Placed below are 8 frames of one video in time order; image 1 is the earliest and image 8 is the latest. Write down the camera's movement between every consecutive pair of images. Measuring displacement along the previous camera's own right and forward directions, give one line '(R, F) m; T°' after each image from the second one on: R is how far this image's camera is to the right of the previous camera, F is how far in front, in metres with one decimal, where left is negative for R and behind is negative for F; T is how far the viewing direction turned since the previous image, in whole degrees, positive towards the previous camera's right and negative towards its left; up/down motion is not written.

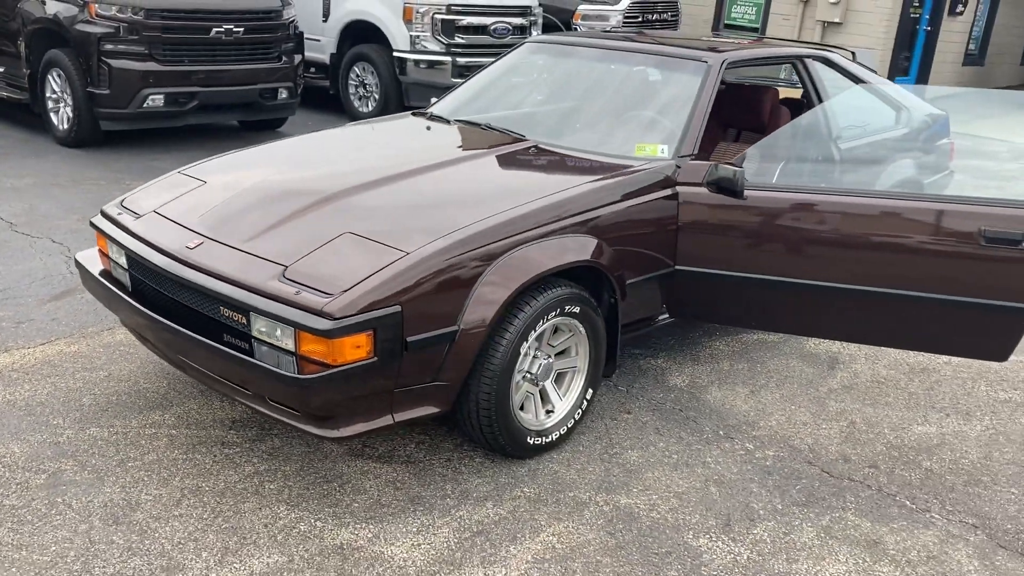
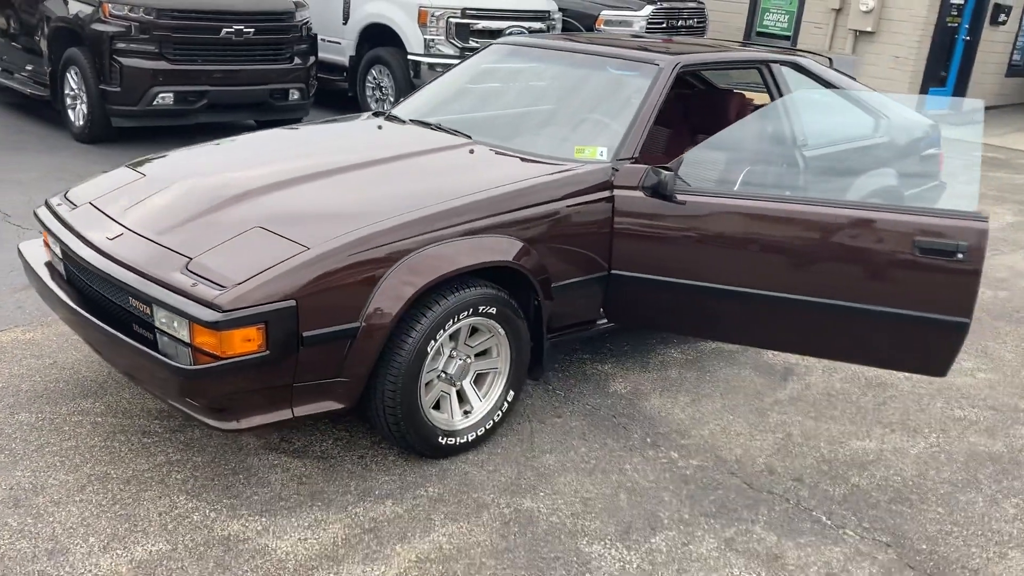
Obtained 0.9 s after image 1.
(+0.5, 0.0) m; -3°
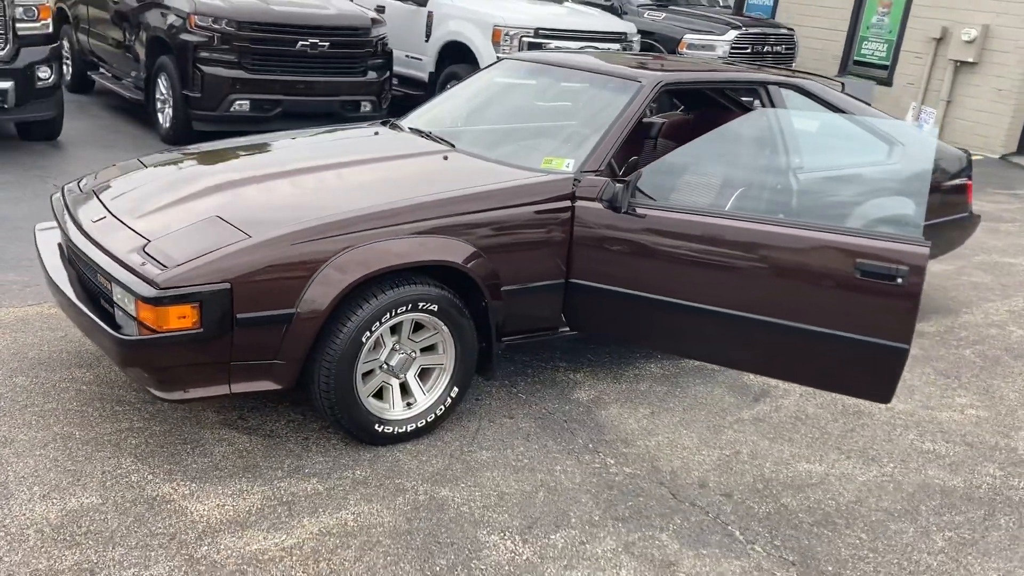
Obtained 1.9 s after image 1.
(+0.6, -0.1) m; -7°
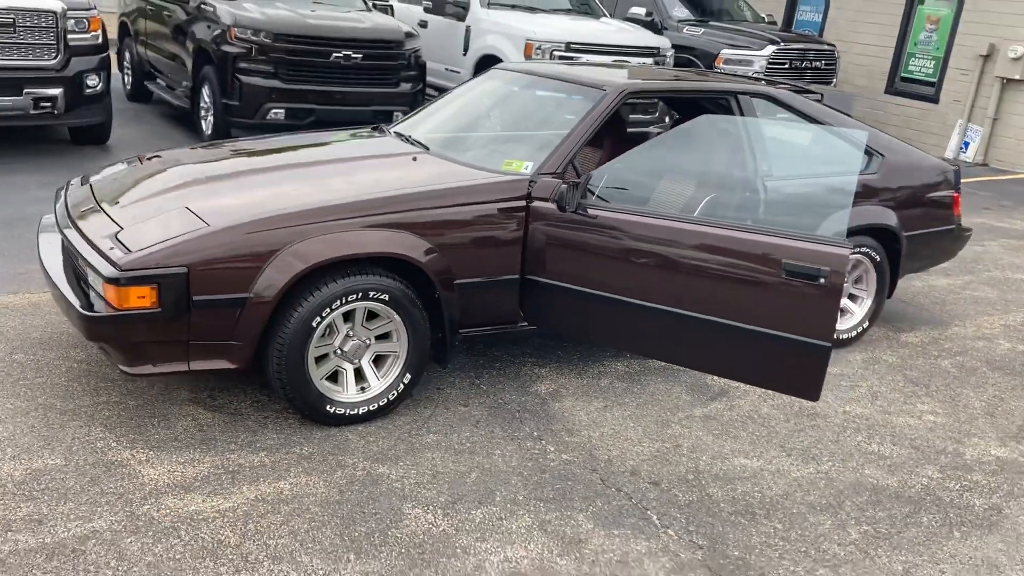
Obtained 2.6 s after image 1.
(+0.5, -0.2) m; -4°
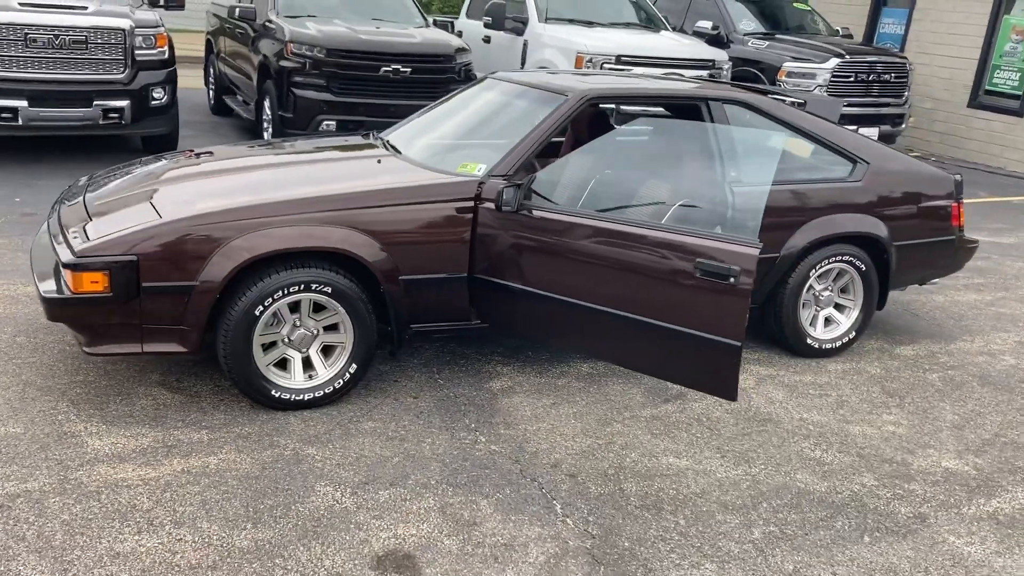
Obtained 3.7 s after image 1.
(+0.7, -0.1) m; -7°
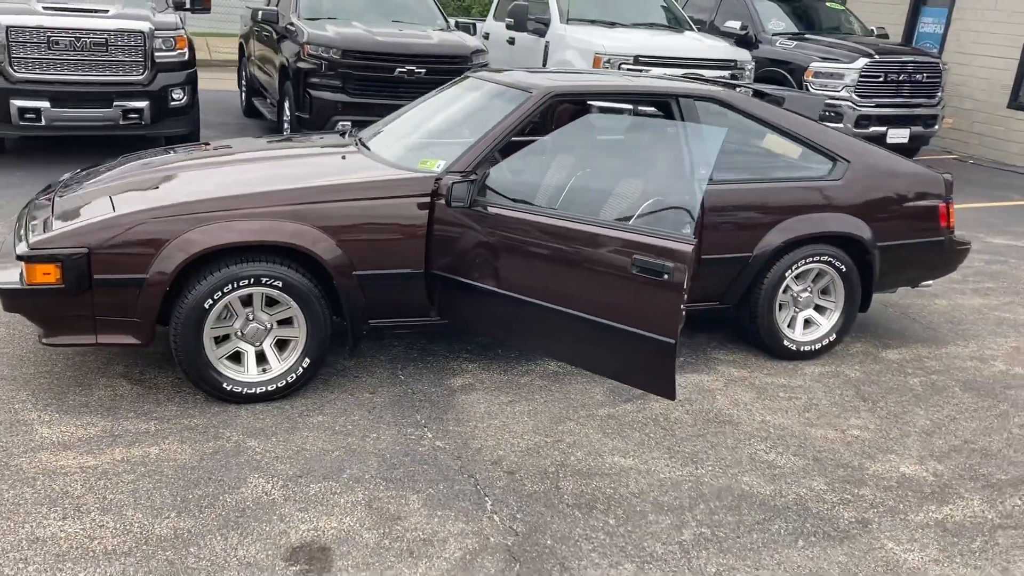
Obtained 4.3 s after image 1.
(+0.4, 0.0) m; -3°
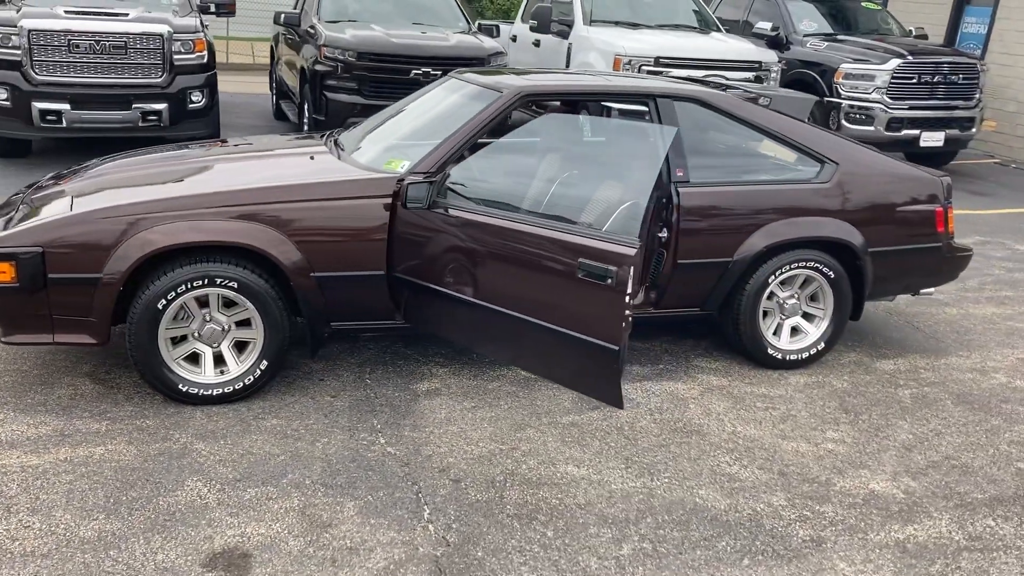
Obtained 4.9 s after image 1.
(+0.4, +0.1) m; -3°
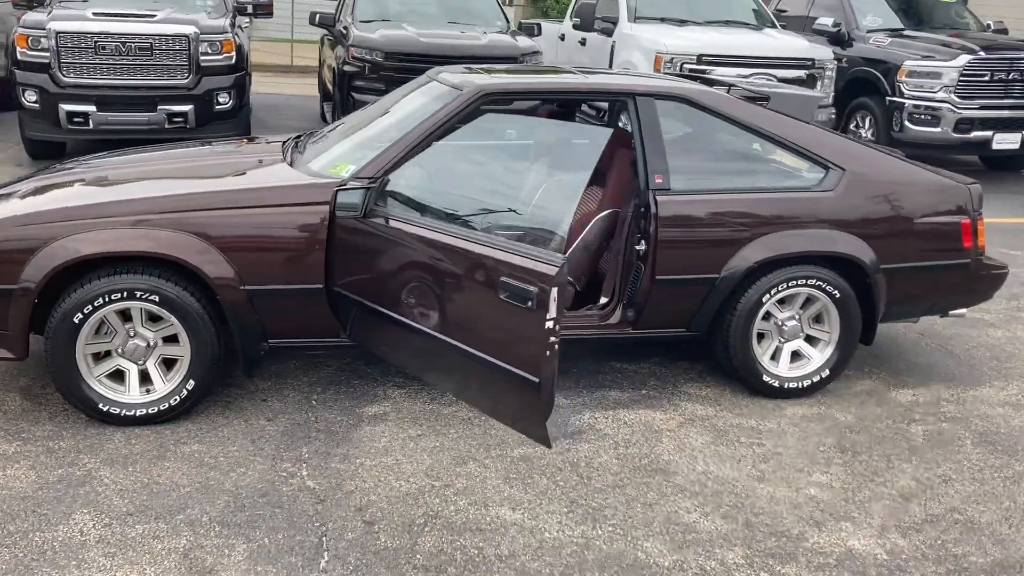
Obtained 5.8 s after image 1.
(+0.5, +0.4) m; -5°
